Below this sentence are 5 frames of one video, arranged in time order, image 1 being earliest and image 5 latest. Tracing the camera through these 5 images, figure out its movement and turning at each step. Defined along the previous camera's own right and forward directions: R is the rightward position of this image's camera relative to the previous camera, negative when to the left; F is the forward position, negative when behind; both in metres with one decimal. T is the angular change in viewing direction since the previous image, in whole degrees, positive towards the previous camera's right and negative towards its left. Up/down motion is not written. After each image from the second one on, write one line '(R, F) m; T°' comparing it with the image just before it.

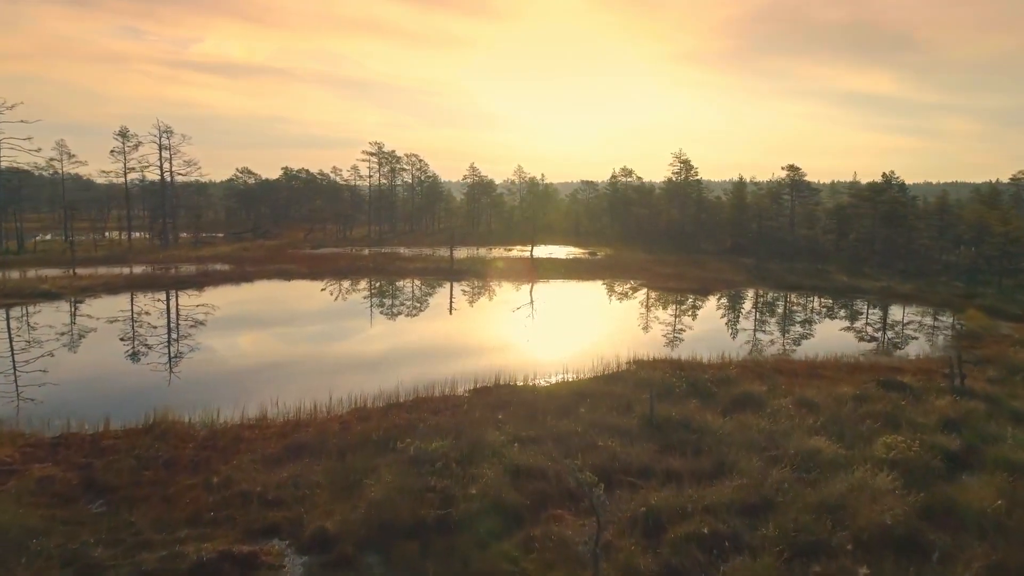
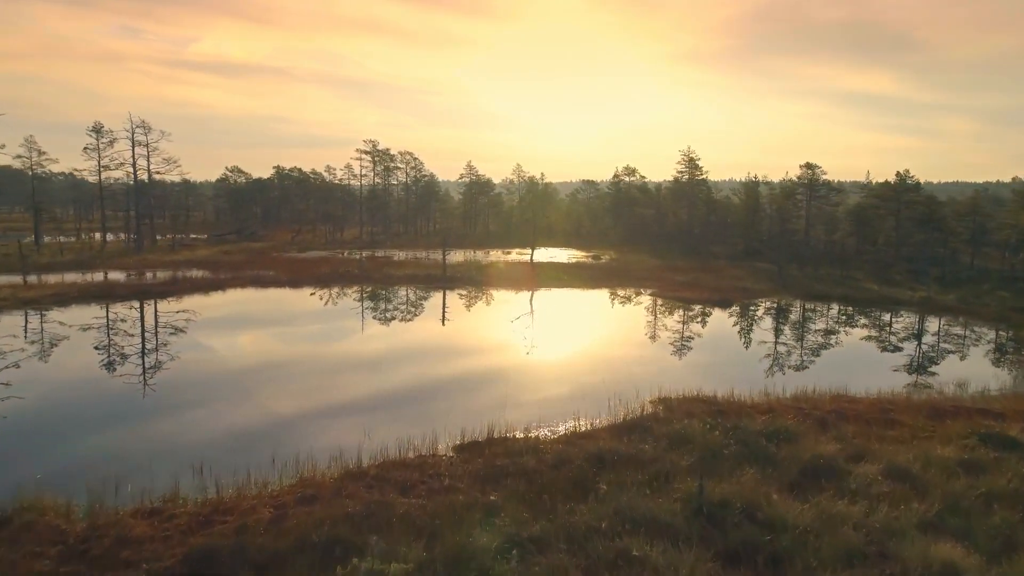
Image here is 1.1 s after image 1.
(0.0, +2.2) m; 0°
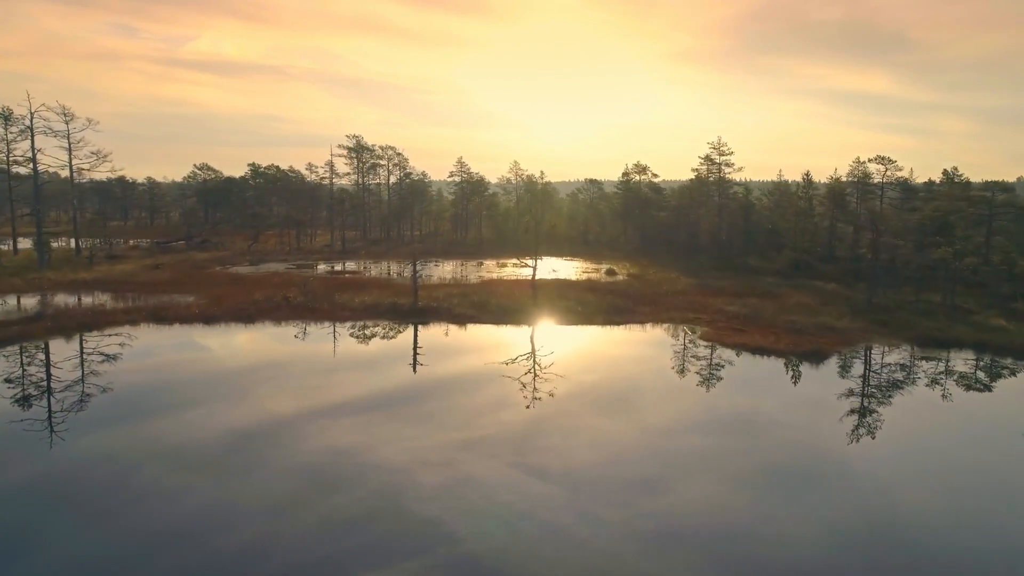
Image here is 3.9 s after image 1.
(+0.1, +6.0) m; 0°
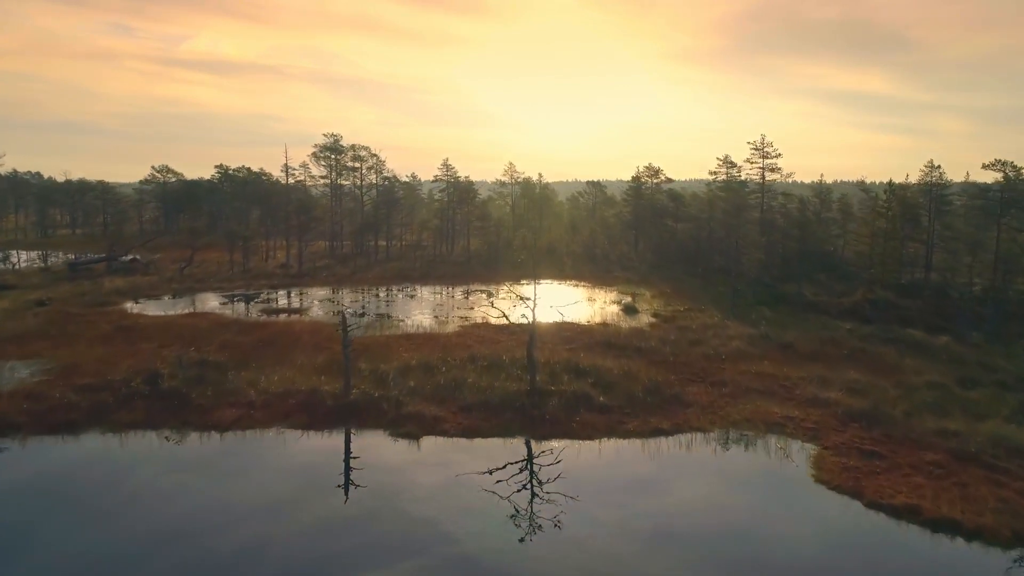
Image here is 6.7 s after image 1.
(+0.3, +6.2) m; 0°
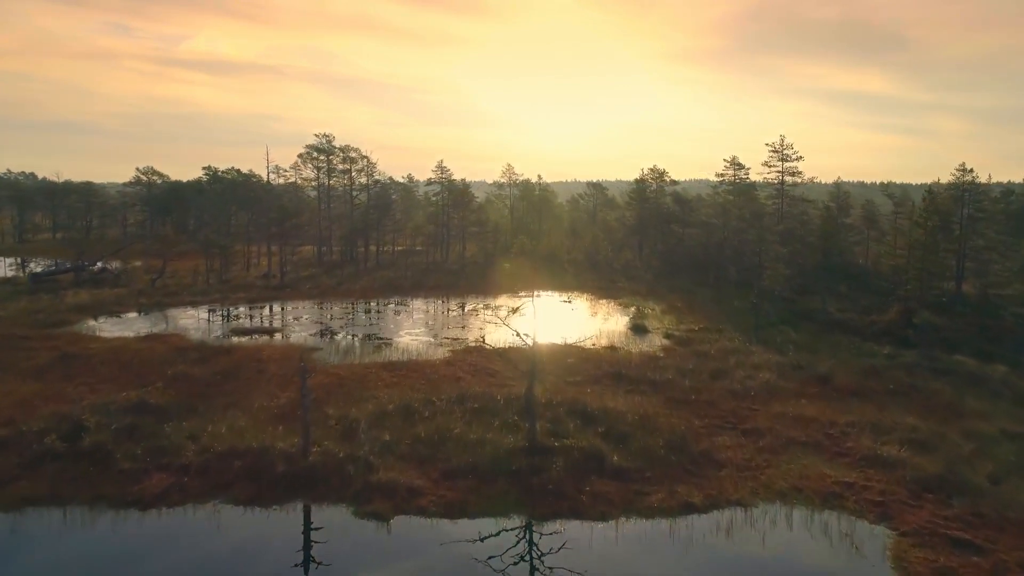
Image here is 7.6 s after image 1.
(+0.1, +2.0) m; 0°
